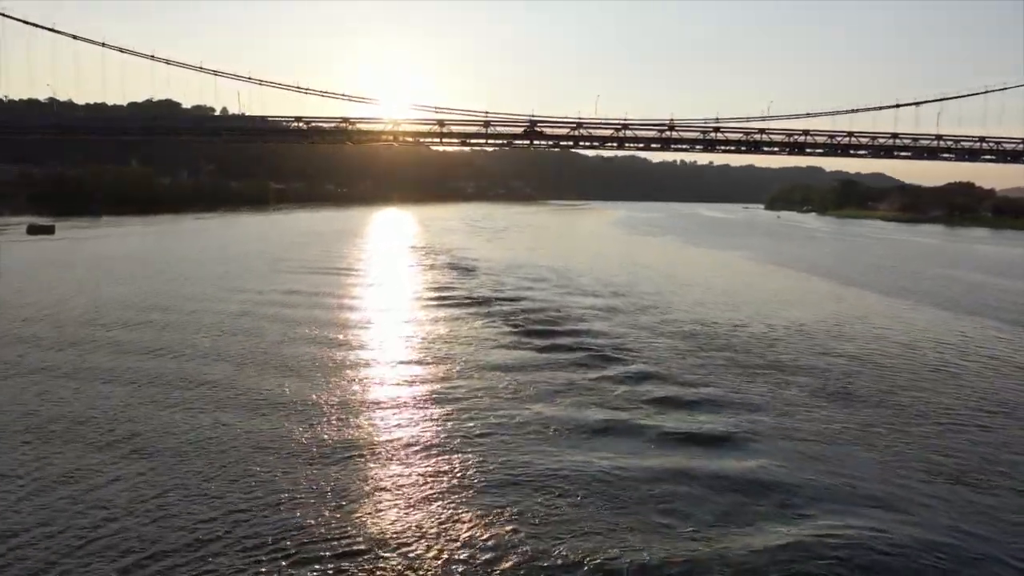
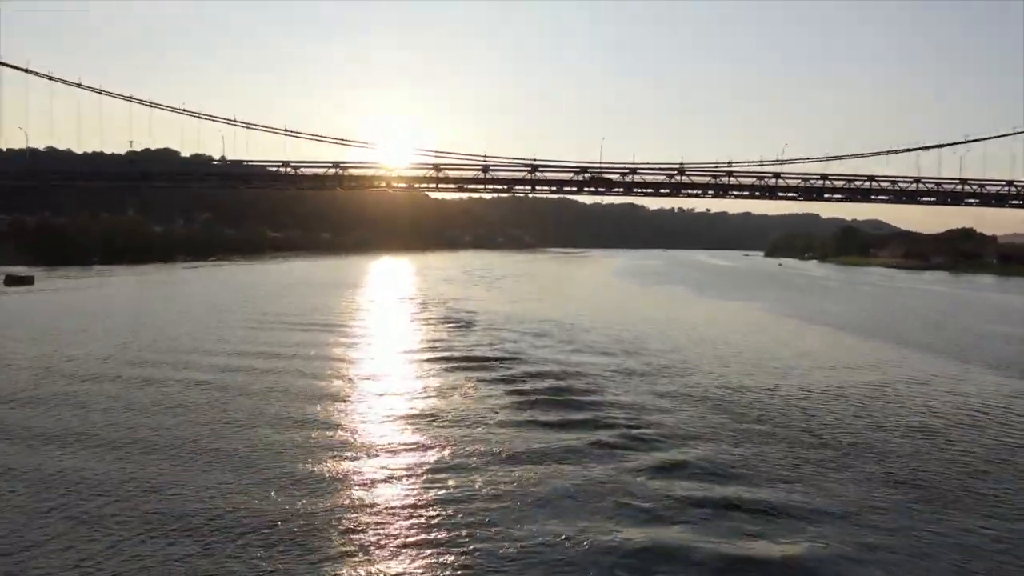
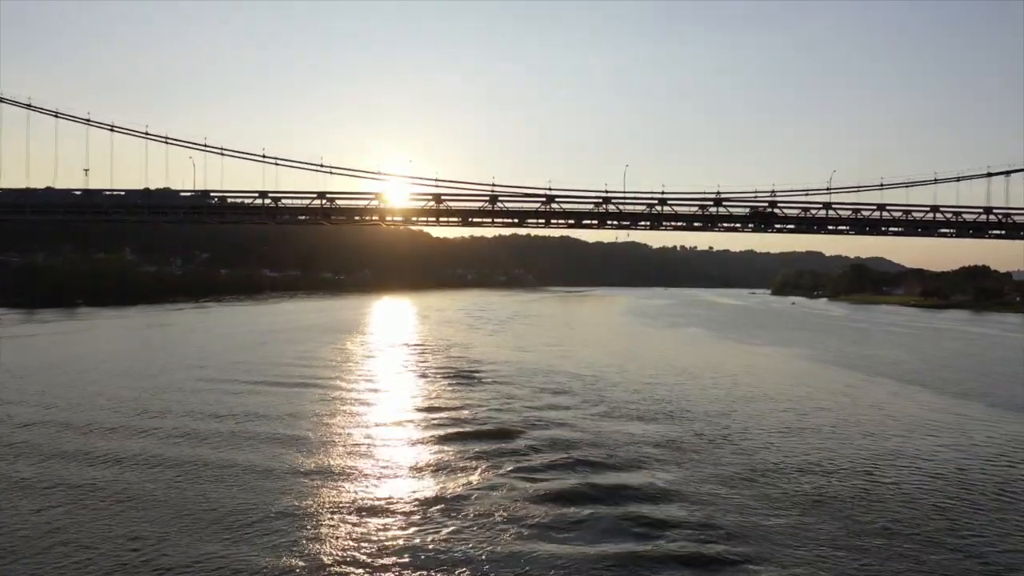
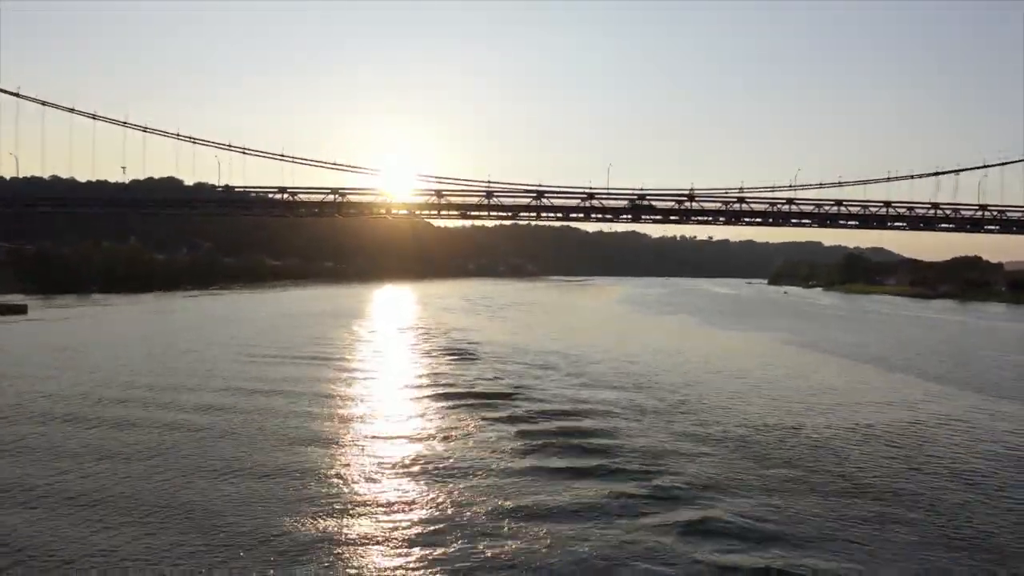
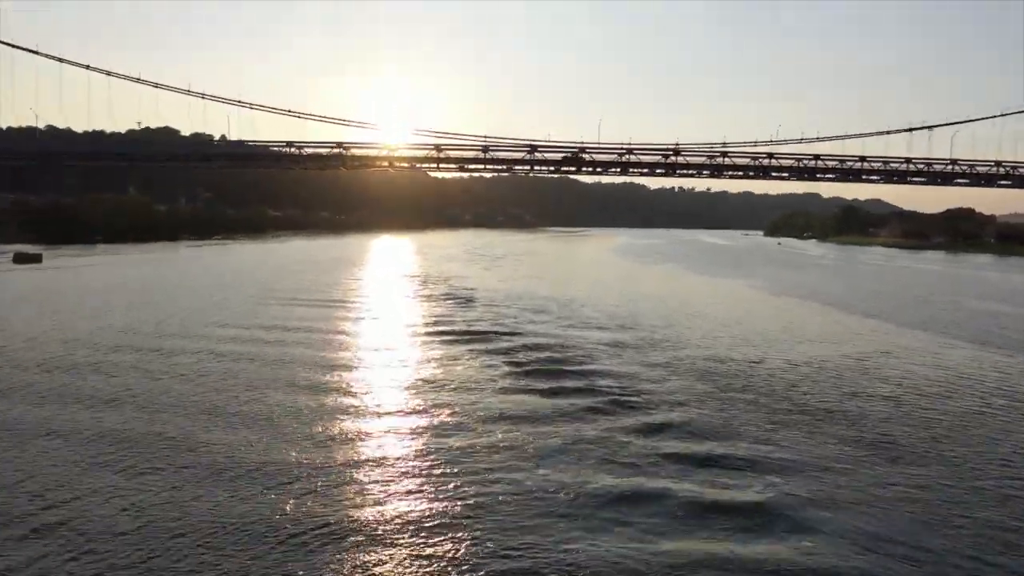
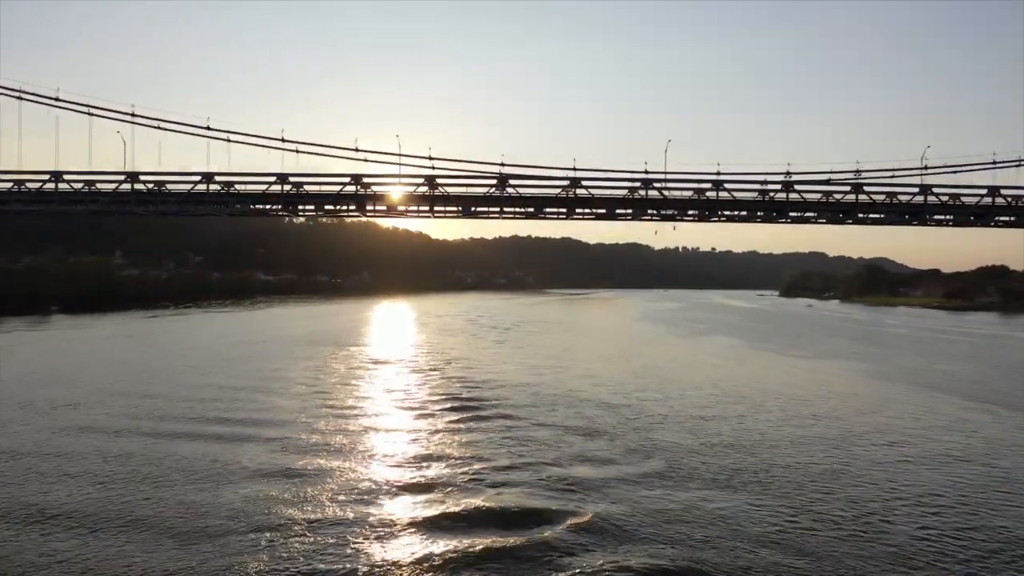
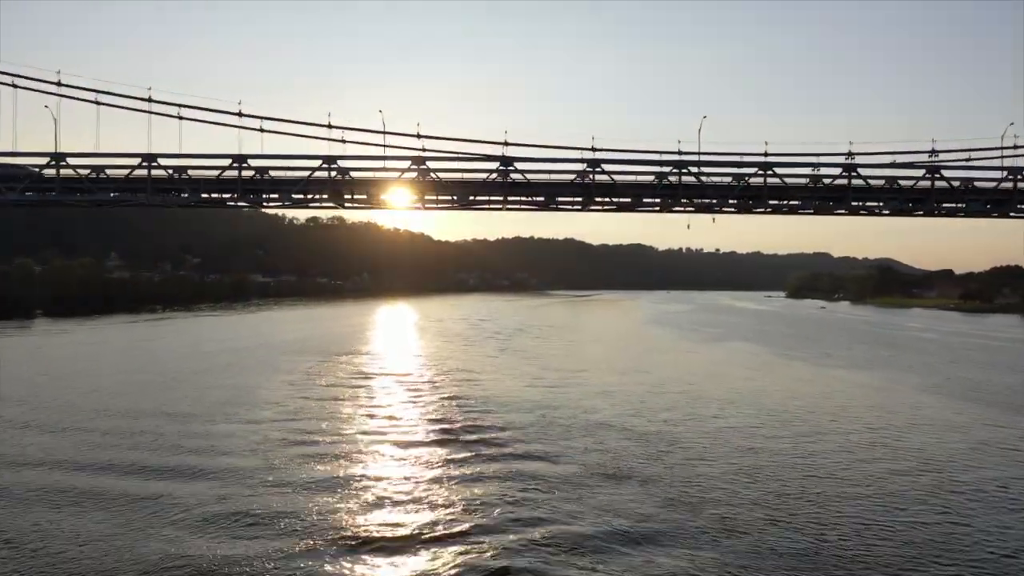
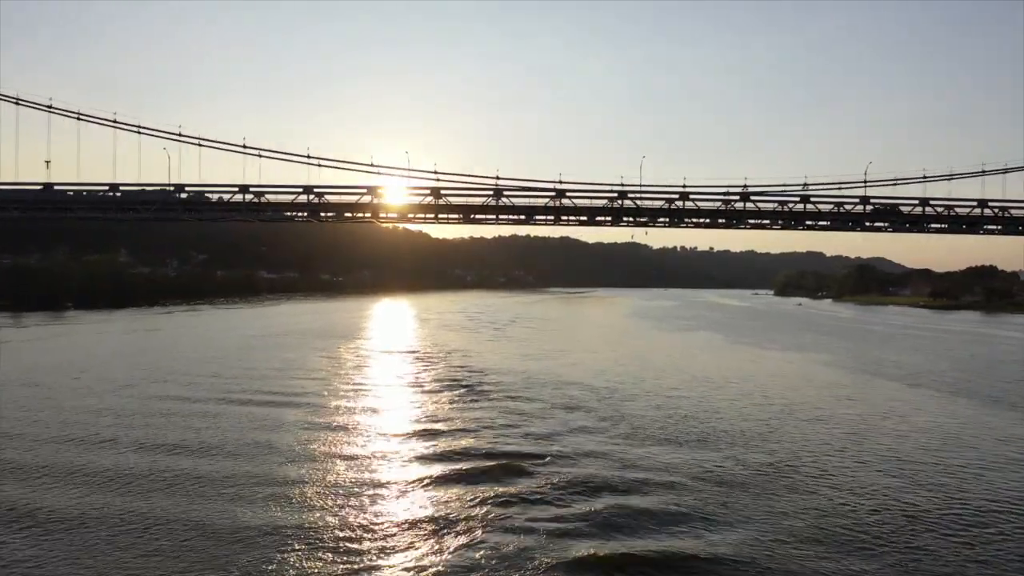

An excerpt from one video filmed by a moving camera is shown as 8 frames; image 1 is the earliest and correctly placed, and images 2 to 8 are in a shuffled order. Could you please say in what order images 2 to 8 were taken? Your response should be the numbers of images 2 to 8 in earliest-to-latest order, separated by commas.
5, 2, 4, 3, 8, 6, 7
